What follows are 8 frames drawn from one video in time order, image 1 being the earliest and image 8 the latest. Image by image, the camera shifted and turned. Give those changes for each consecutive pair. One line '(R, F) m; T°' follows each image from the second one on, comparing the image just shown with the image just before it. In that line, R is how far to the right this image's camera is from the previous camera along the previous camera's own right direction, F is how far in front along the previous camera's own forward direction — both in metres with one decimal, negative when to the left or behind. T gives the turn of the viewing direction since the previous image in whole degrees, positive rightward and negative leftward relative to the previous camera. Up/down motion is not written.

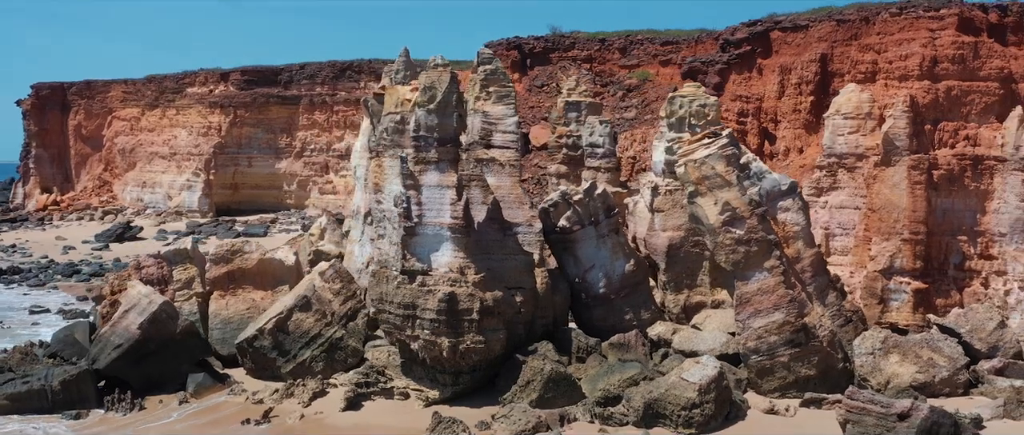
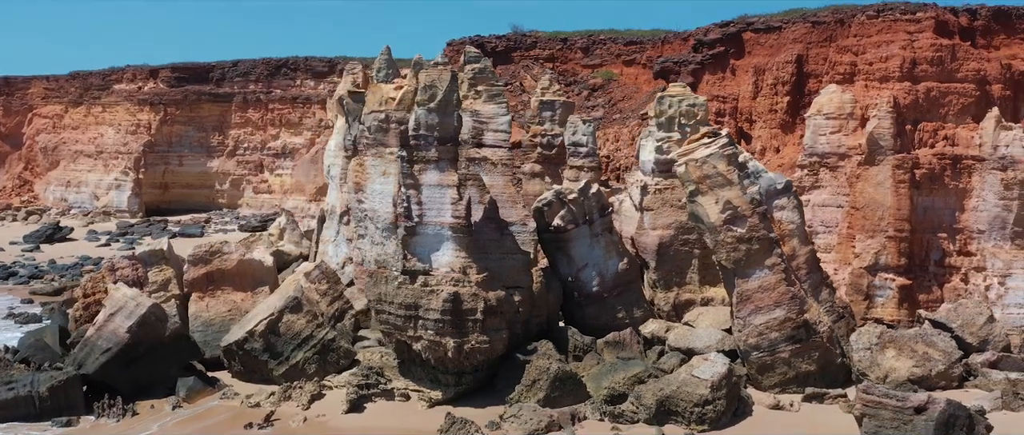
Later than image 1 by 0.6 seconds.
(-0.8, +0.1) m; +4°
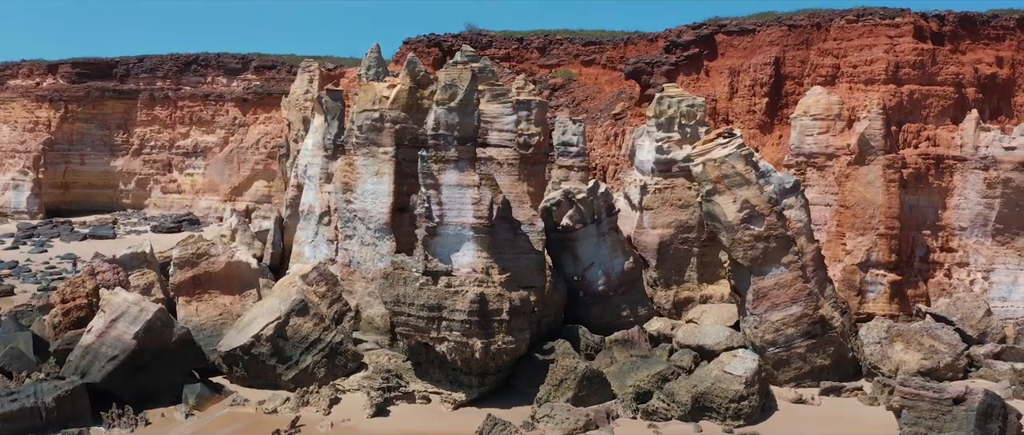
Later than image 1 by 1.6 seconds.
(-1.3, +0.2) m; +6°
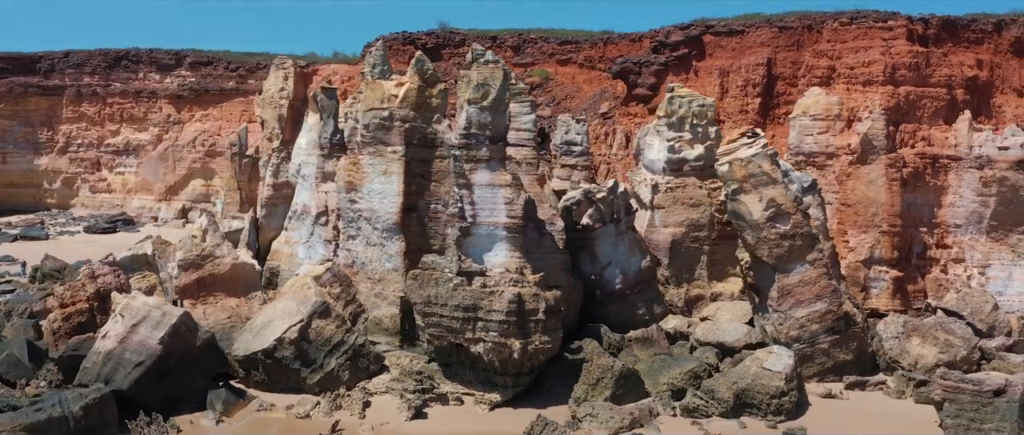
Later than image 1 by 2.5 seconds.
(-1.2, +0.1) m; +5°
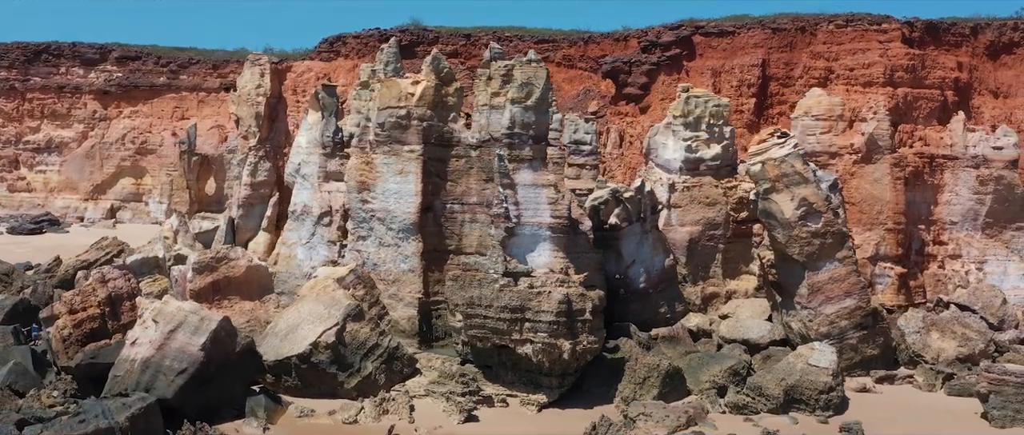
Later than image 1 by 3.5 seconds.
(-1.3, +0.1) m; +5°
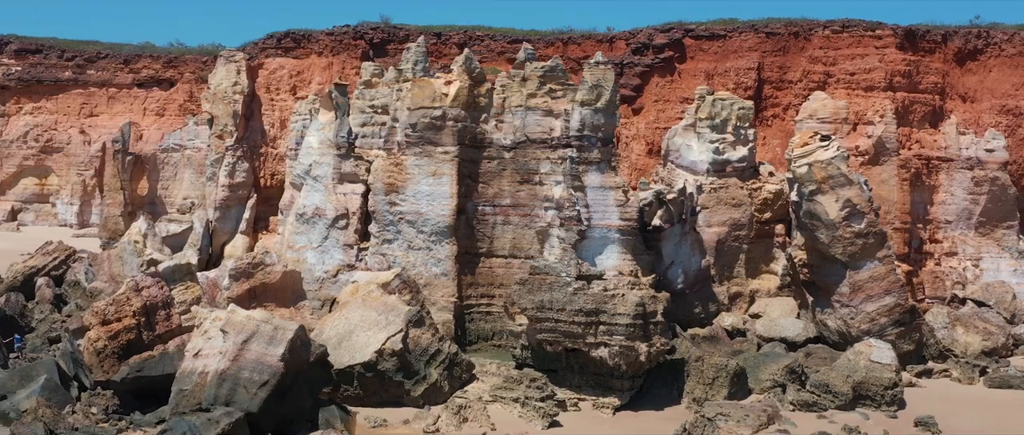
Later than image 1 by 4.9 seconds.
(-1.9, +0.2) m; +7°
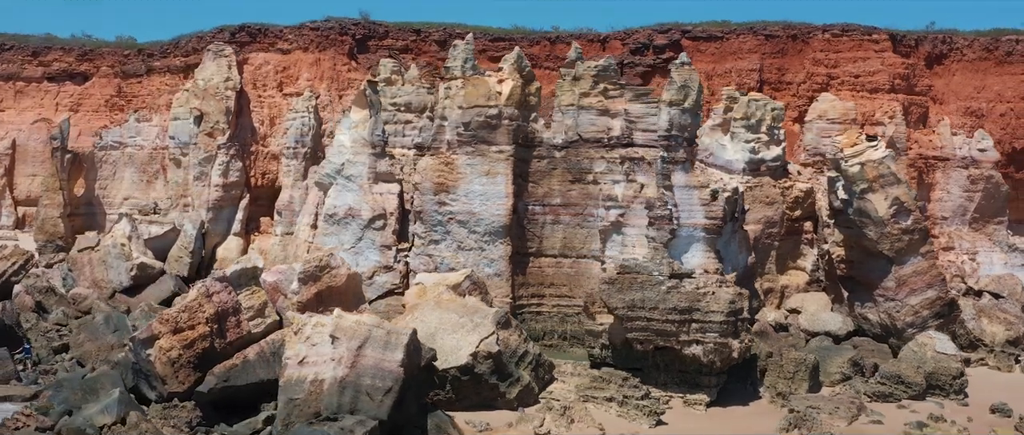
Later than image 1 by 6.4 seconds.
(-2.1, +0.2) m; +7°
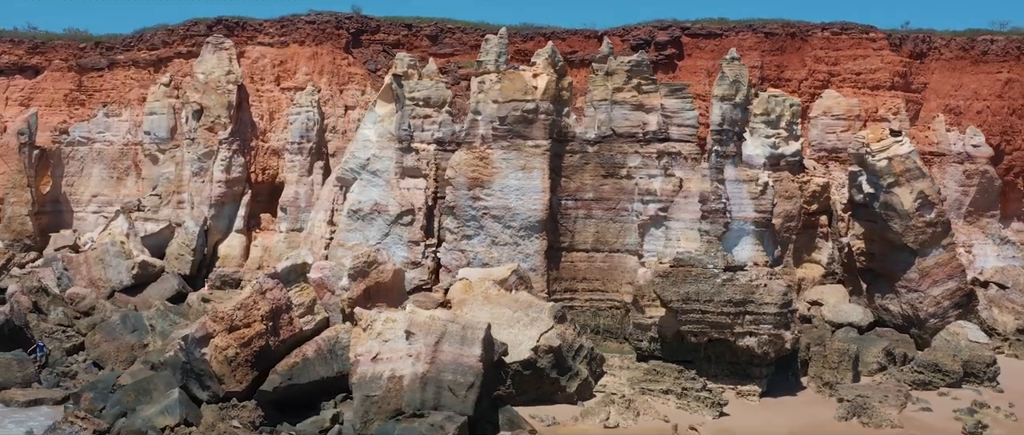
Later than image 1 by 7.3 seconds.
(-1.3, 0.0) m; +4°
